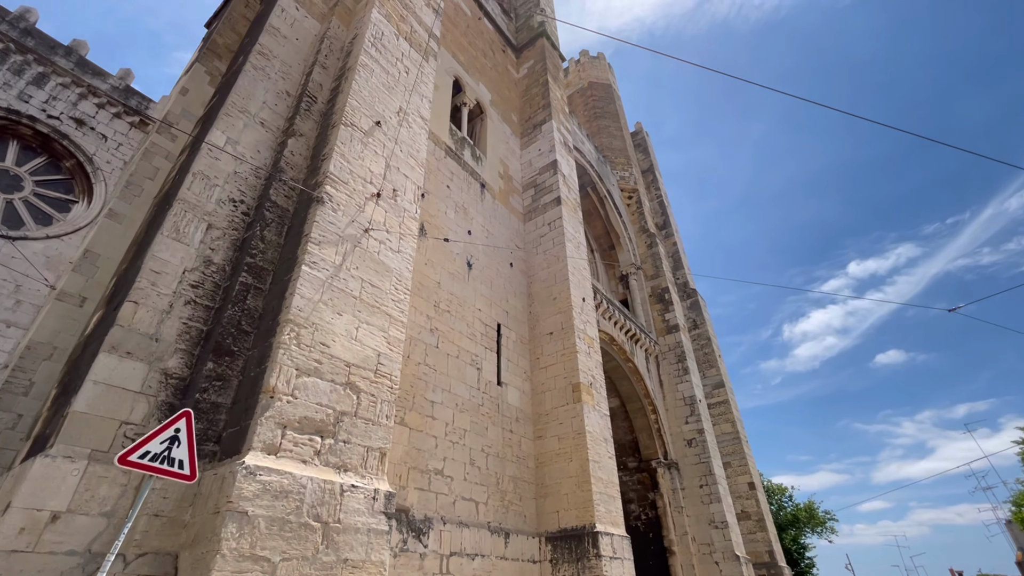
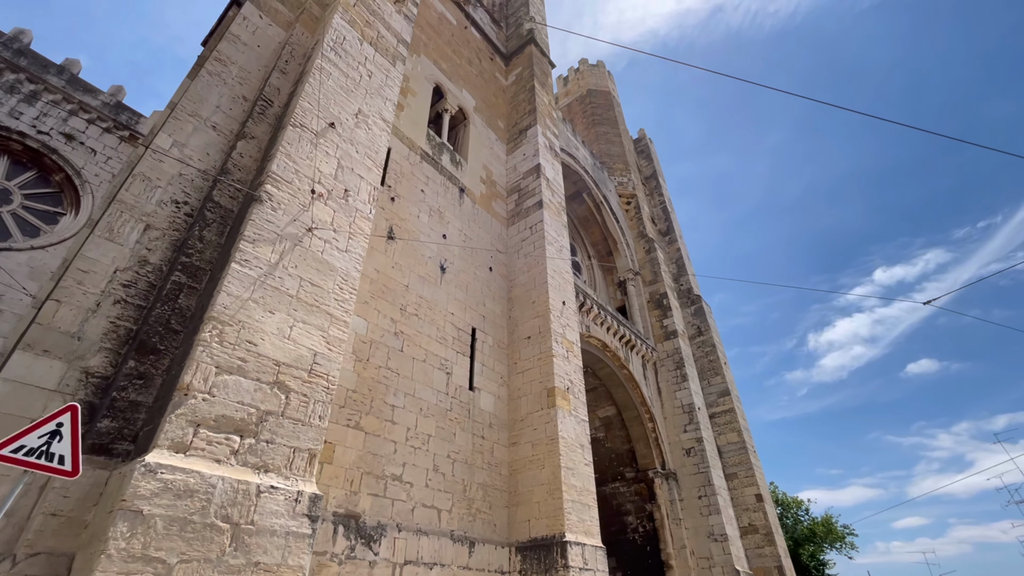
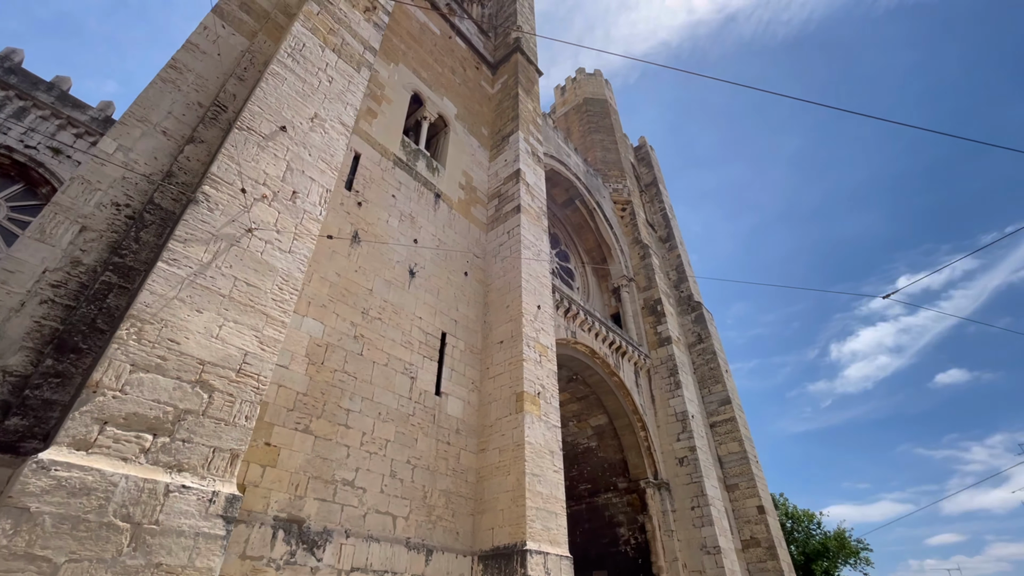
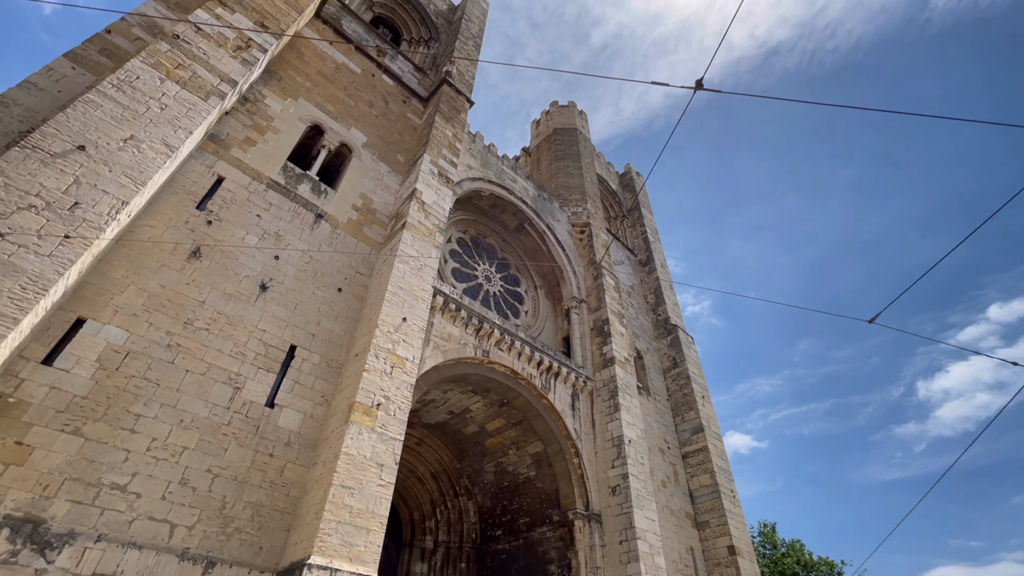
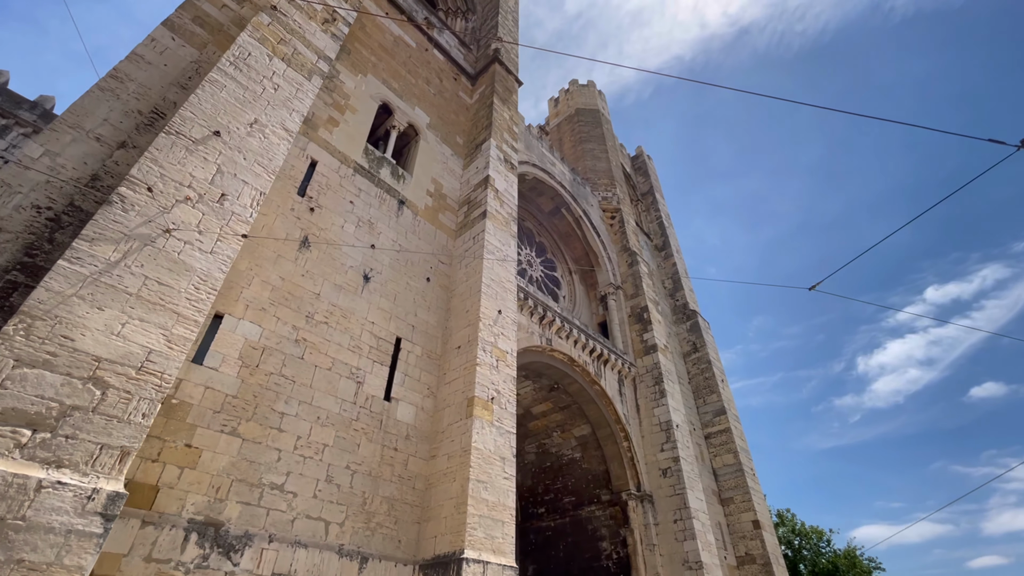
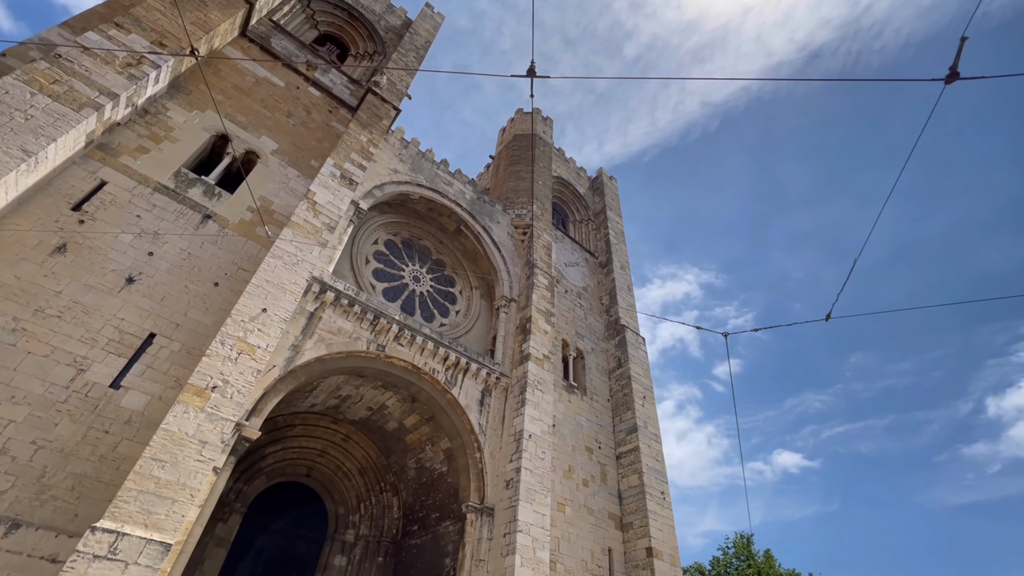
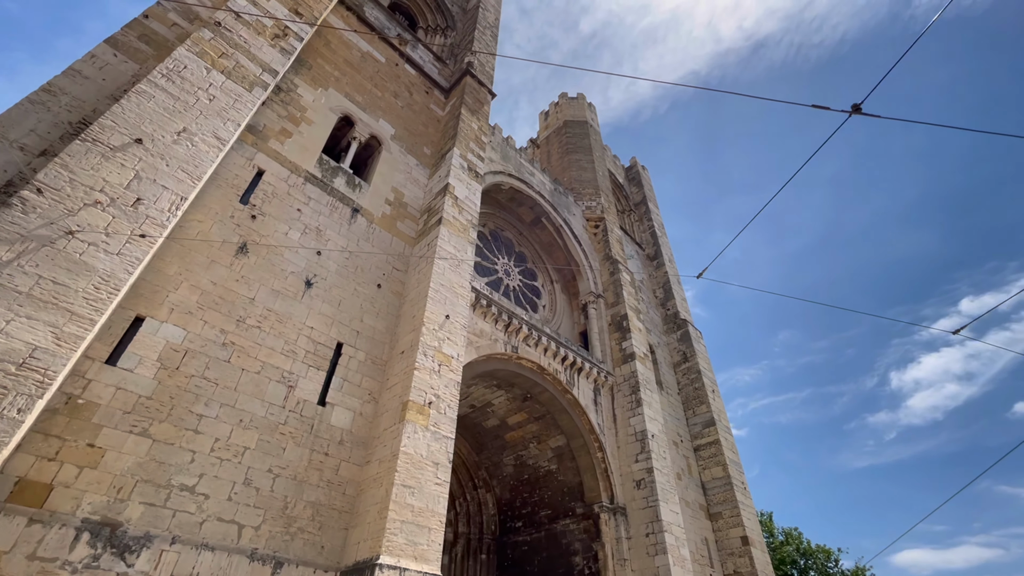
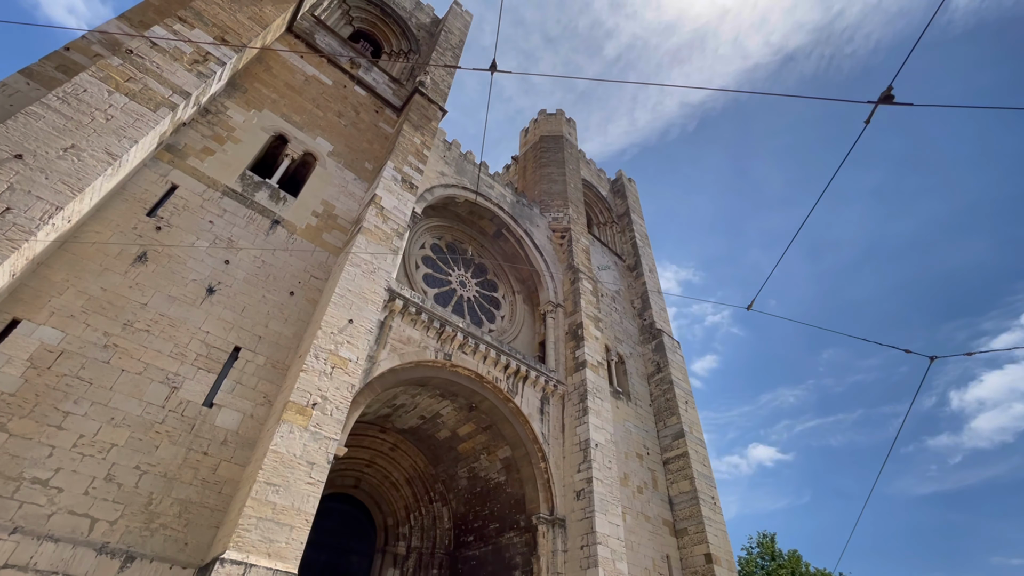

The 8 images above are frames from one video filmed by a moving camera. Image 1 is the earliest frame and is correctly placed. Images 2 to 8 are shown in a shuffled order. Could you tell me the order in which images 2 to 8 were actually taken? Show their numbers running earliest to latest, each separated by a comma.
2, 3, 5, 7, 4, 8, 6
